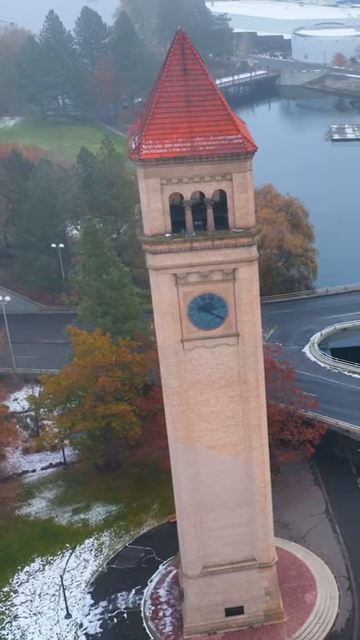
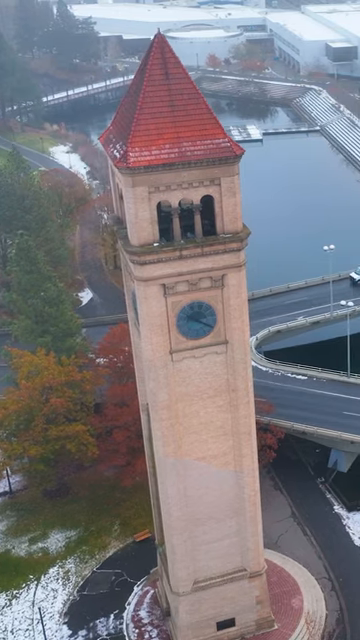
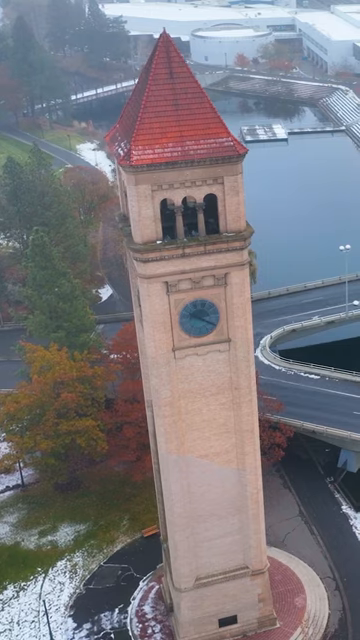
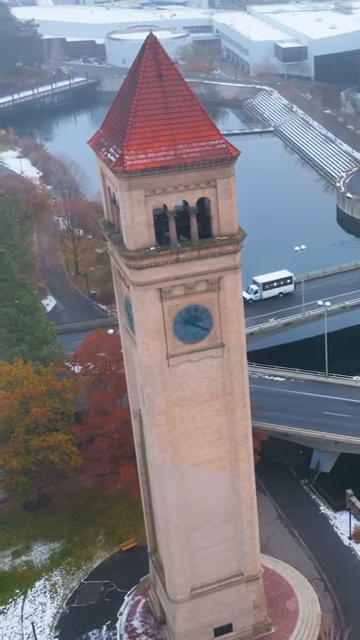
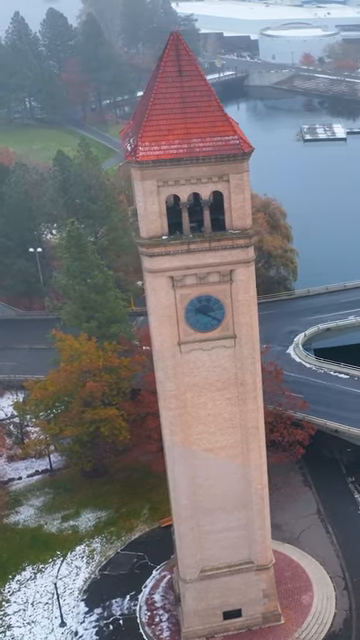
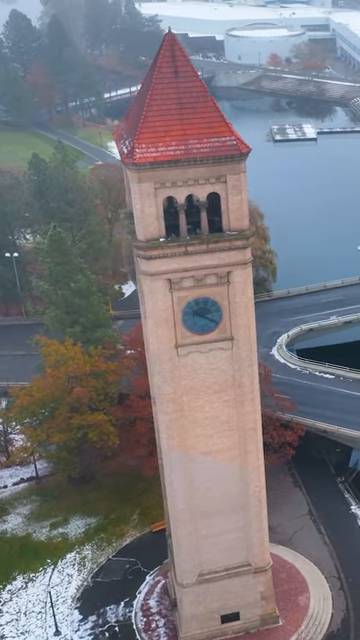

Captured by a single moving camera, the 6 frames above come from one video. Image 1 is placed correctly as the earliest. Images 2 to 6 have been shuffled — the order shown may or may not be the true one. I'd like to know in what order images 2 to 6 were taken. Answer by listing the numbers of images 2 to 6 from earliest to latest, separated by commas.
5, 6, 3, 2, 4
